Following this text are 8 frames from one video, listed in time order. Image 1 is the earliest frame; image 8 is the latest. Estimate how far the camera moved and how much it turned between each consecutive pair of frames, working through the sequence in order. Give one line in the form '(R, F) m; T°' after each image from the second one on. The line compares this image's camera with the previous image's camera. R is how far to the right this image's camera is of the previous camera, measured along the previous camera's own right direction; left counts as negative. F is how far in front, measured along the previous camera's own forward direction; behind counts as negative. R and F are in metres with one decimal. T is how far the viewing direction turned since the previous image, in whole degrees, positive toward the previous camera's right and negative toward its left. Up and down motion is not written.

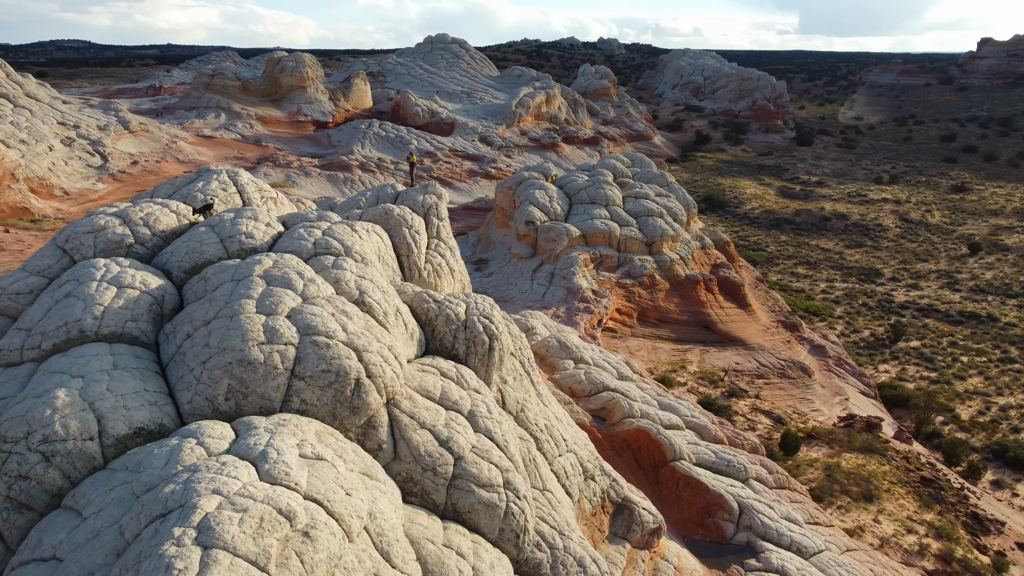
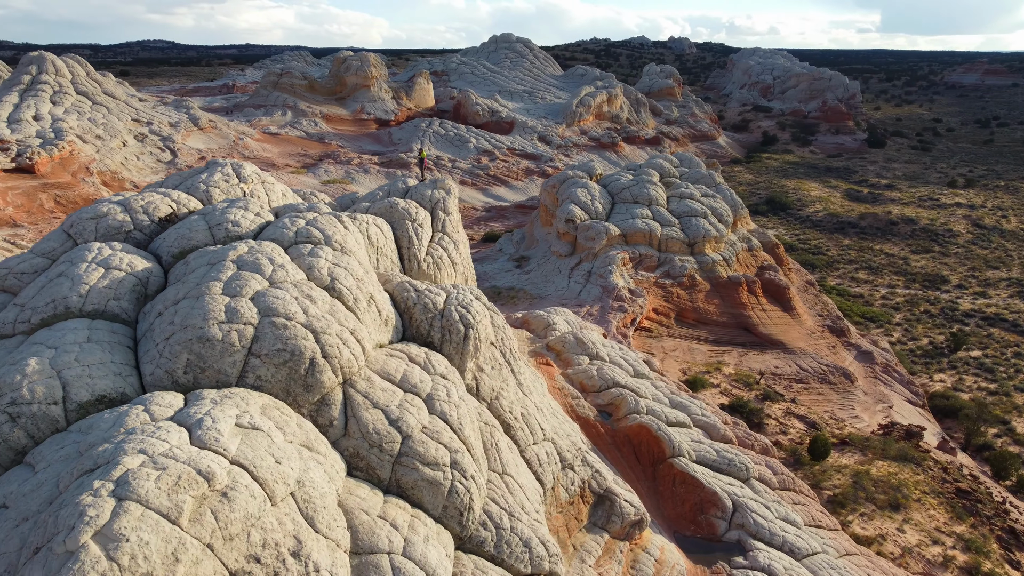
(+0.7, -0.2) m; -5°
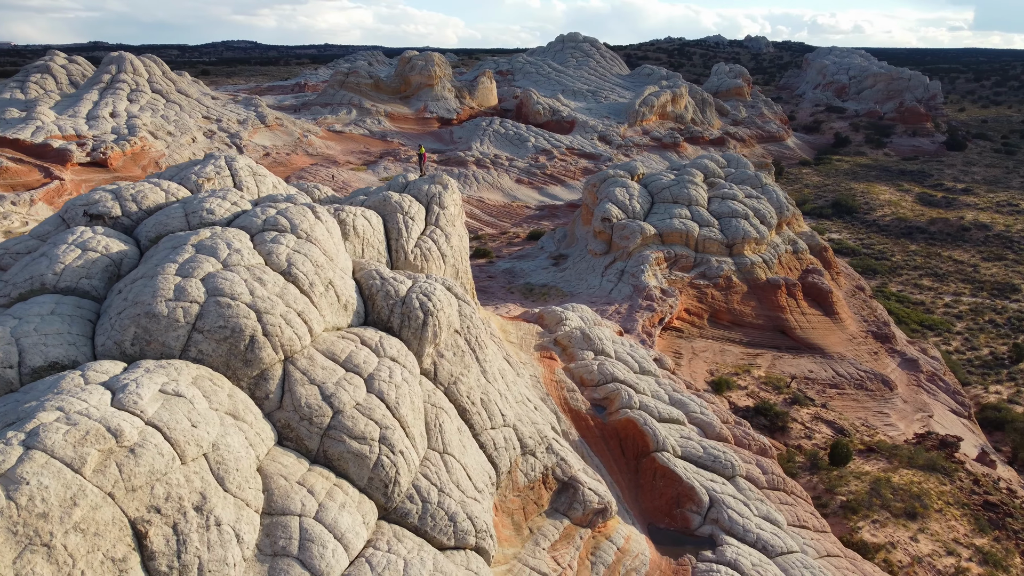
(+0.9, -0.2) m; -5°
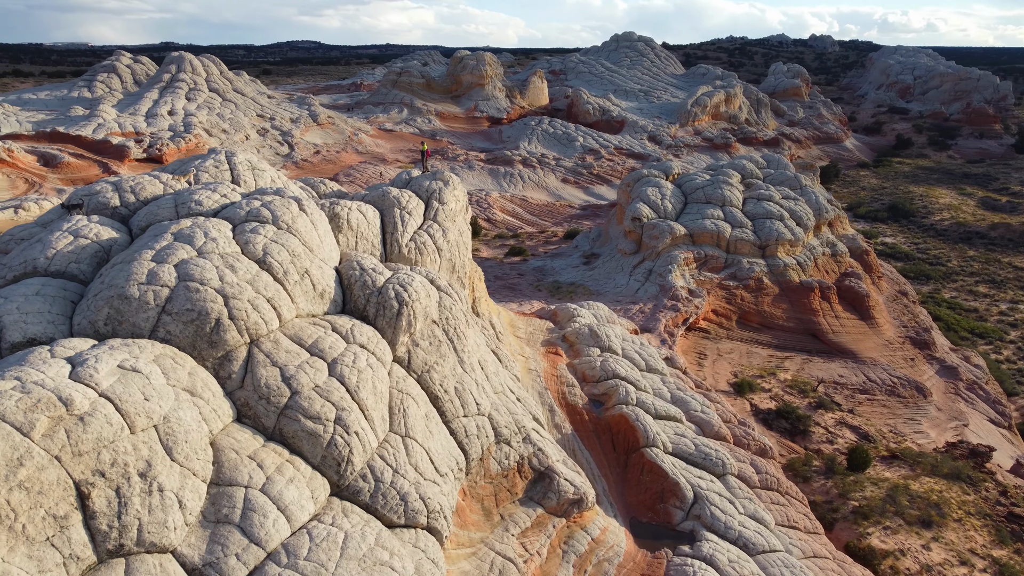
(+0.7, -0.2) m; -4°
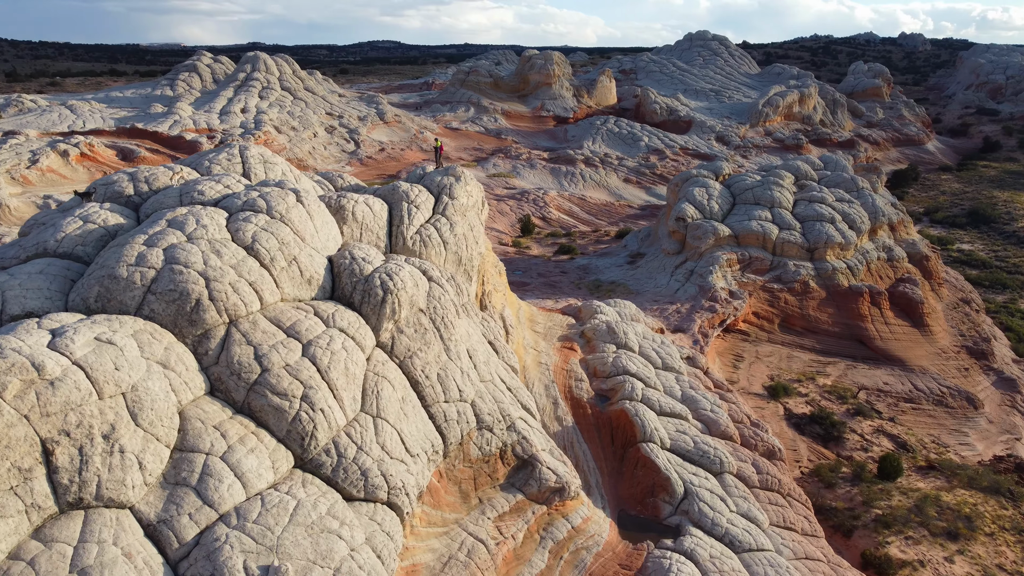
(+0.8, -0.2) m; -5°
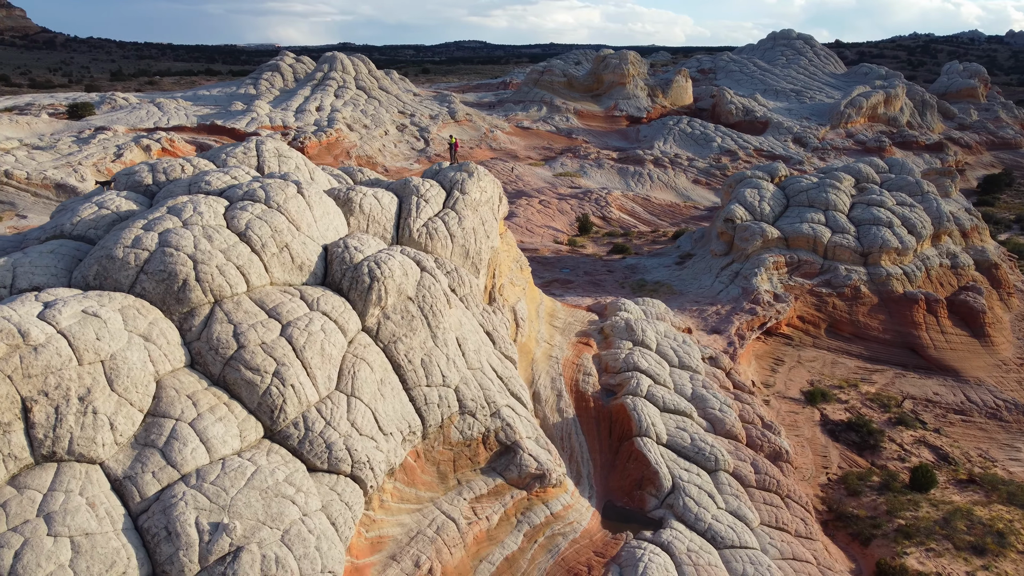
(+0.9, -0.2) m; -6°
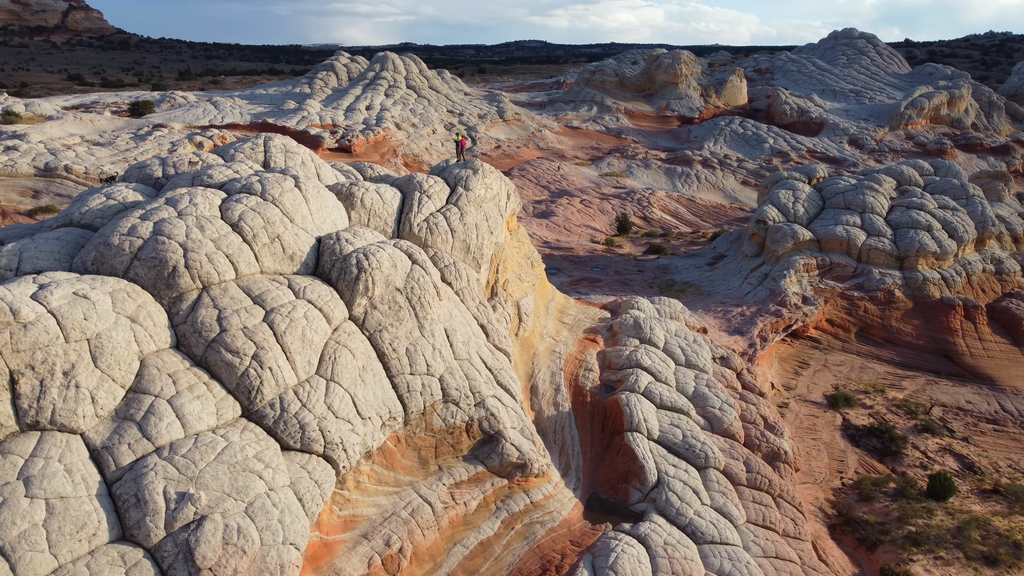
(+0.7, -0.2) m; -4°
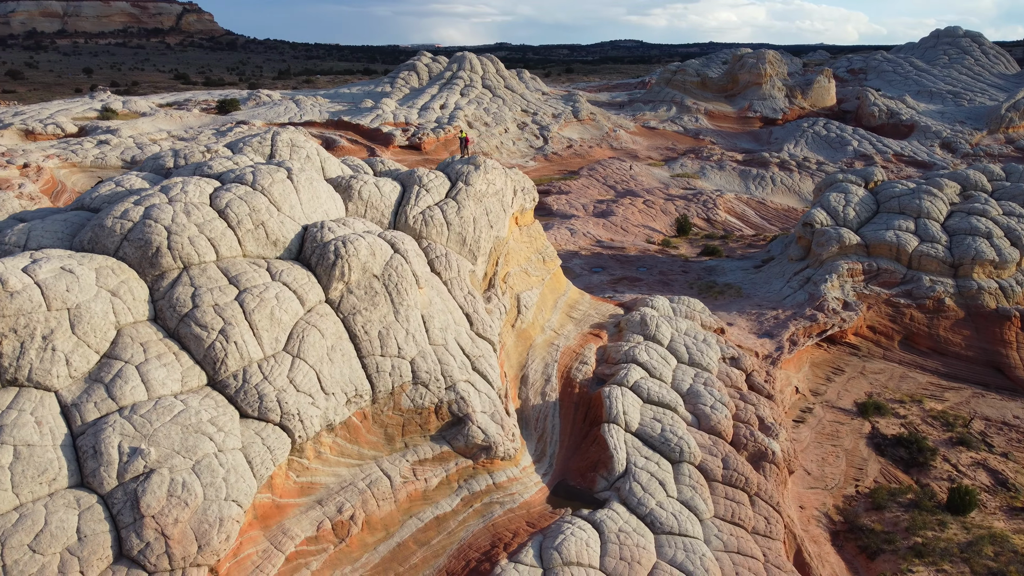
(+1.3, -0.3) m; -6°
